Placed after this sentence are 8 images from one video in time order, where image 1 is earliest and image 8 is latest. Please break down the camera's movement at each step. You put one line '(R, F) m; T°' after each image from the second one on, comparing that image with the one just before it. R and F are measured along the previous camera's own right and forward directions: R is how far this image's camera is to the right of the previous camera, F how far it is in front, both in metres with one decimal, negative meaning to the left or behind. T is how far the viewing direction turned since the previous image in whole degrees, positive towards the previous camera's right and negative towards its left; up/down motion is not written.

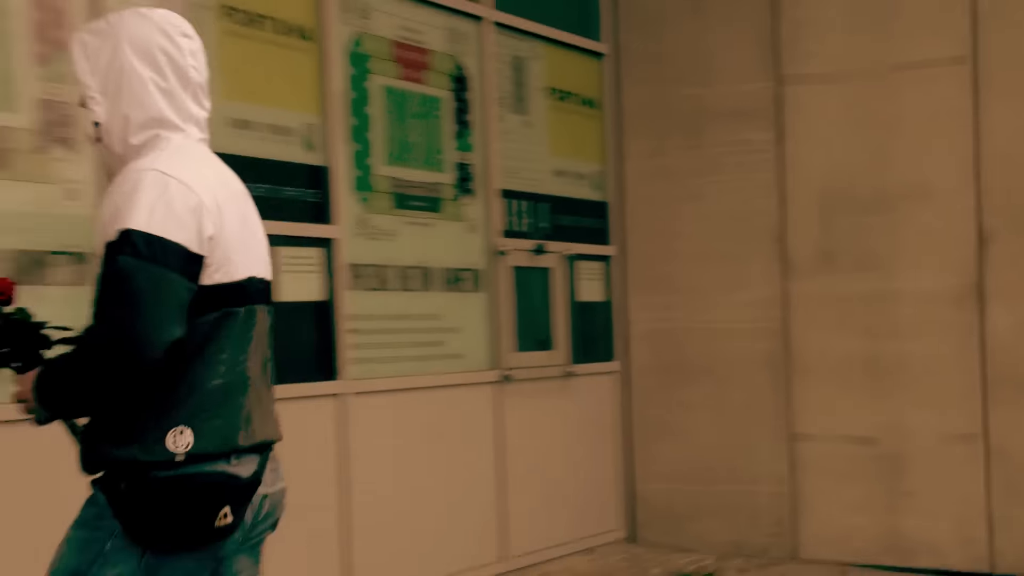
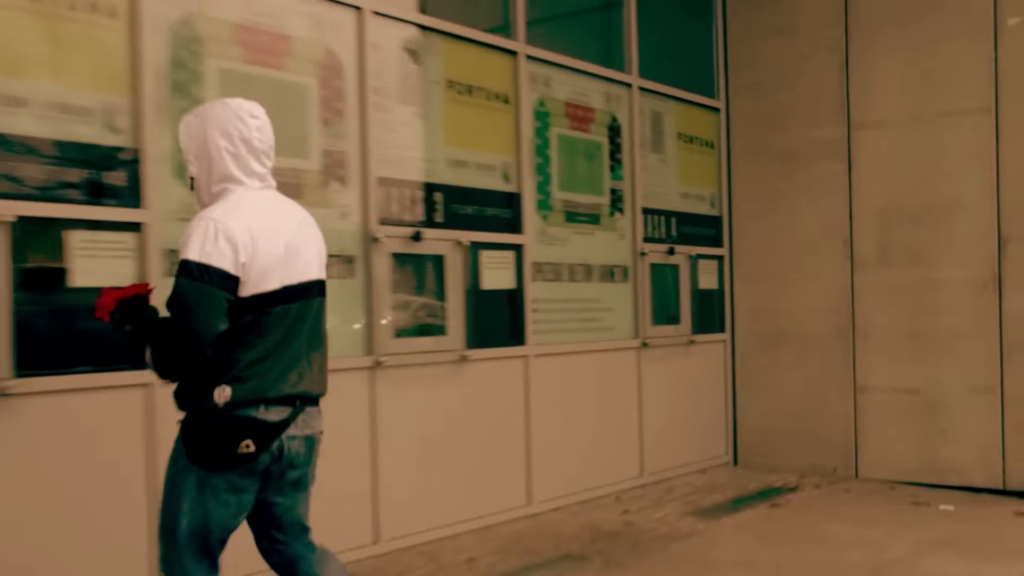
(0.0, -1.4) m; -8°
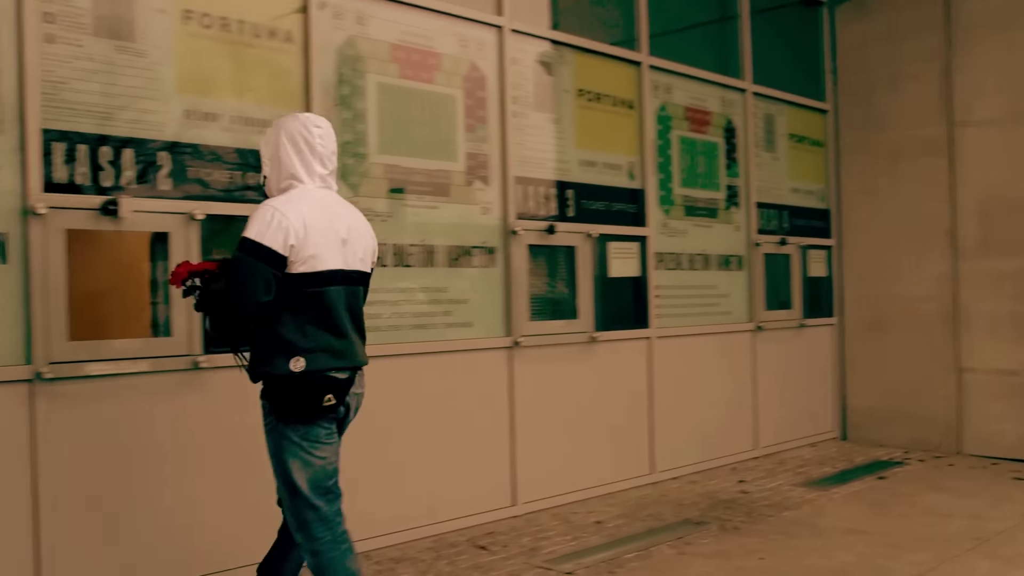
(-0.2, -0.5) m; -5°
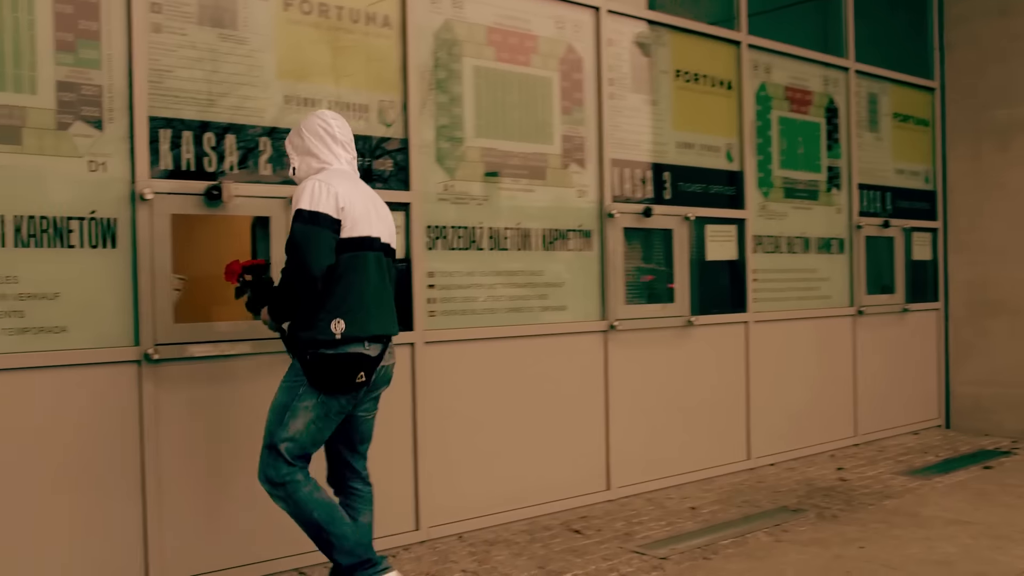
(-0.2, 0.0) m; -4°
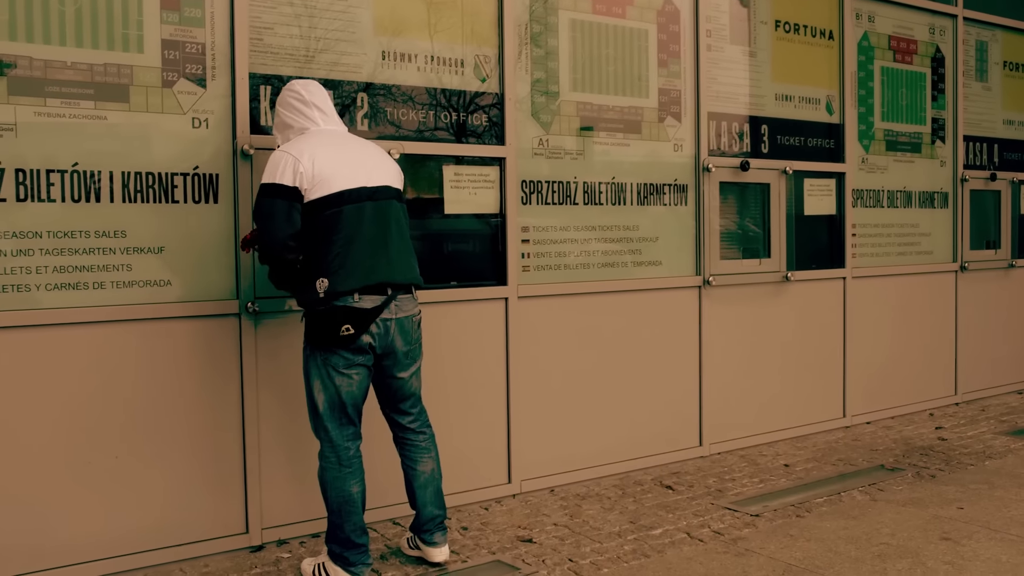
(-0.2, 0.0) m; -4°
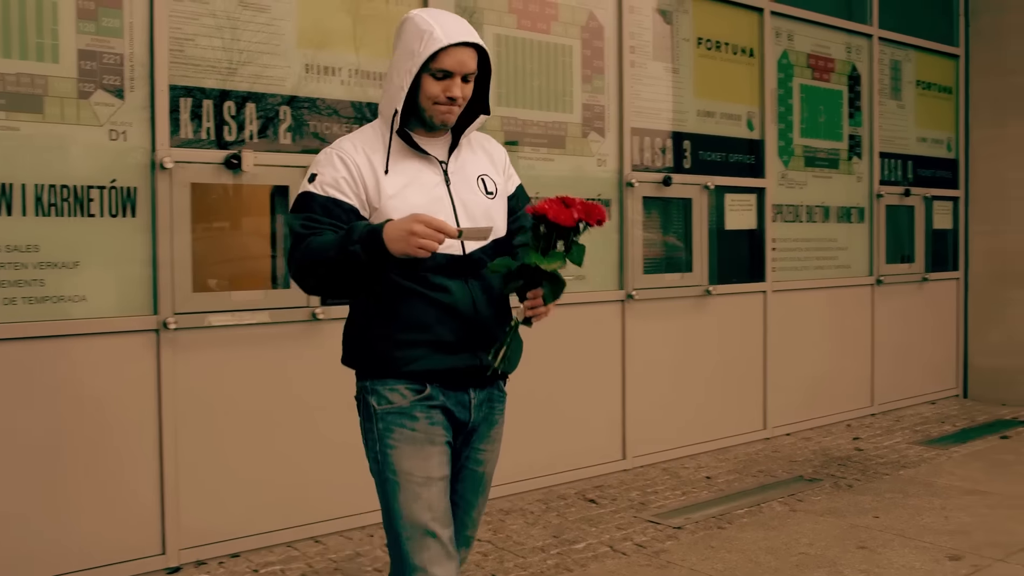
(+0.1, 0.0) m; +3°
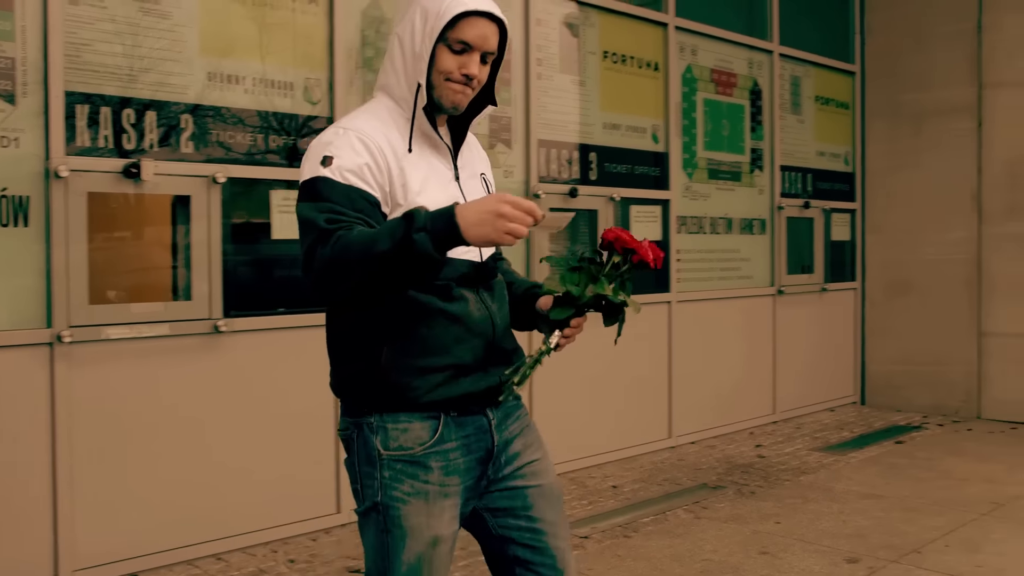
(+0.1, 0.0) m; +4°
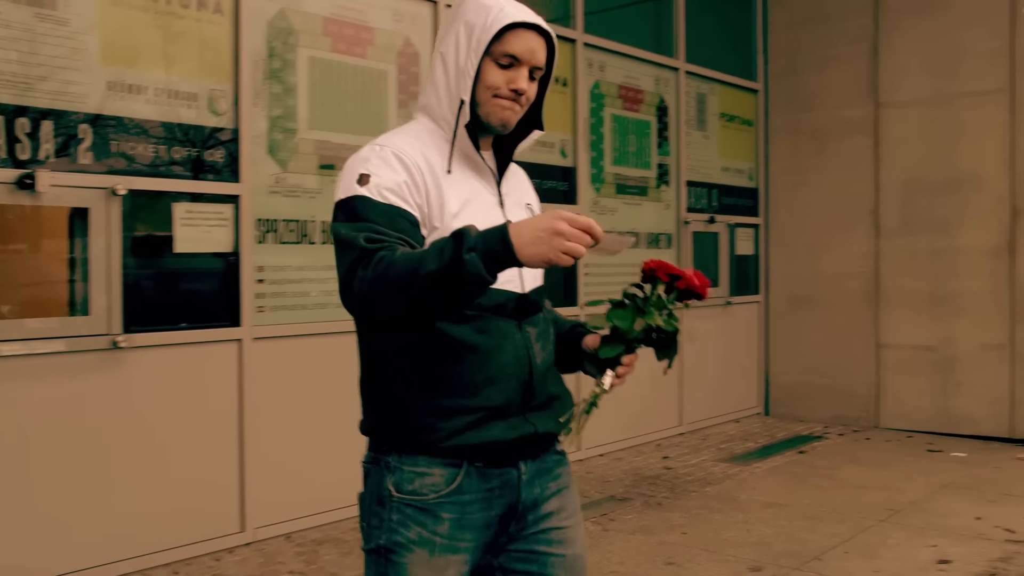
(+0.1, 0.0) m; +4°
